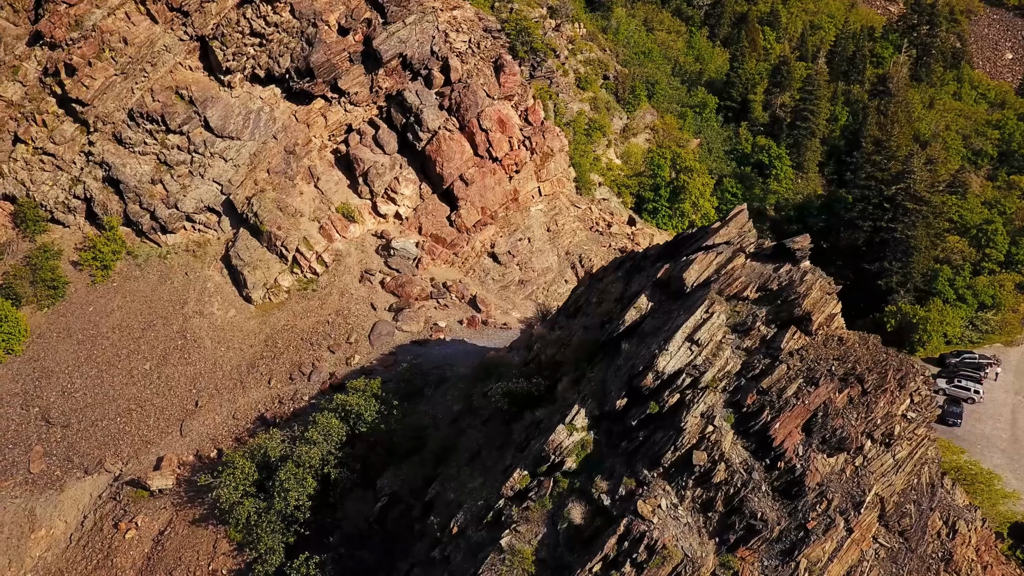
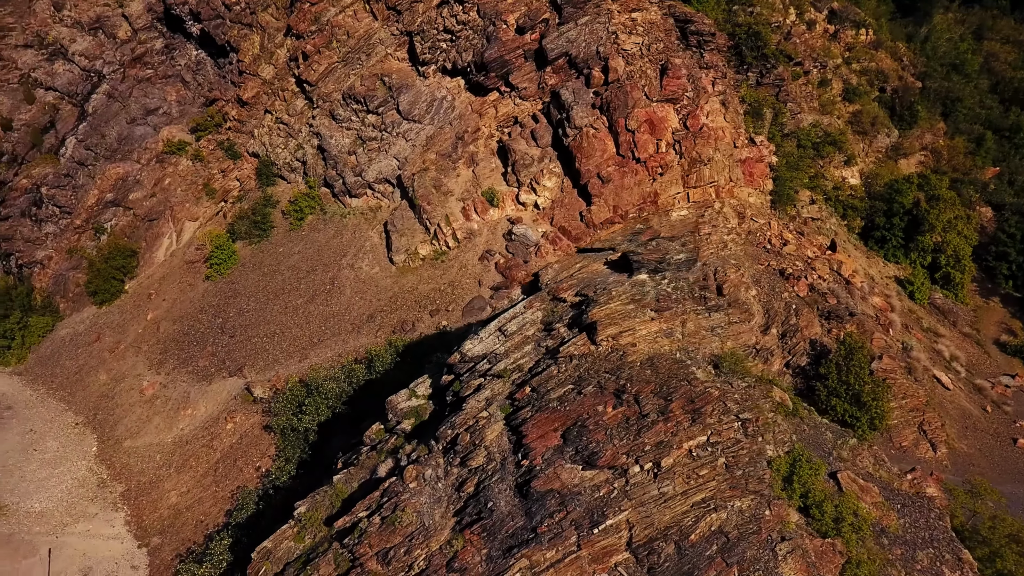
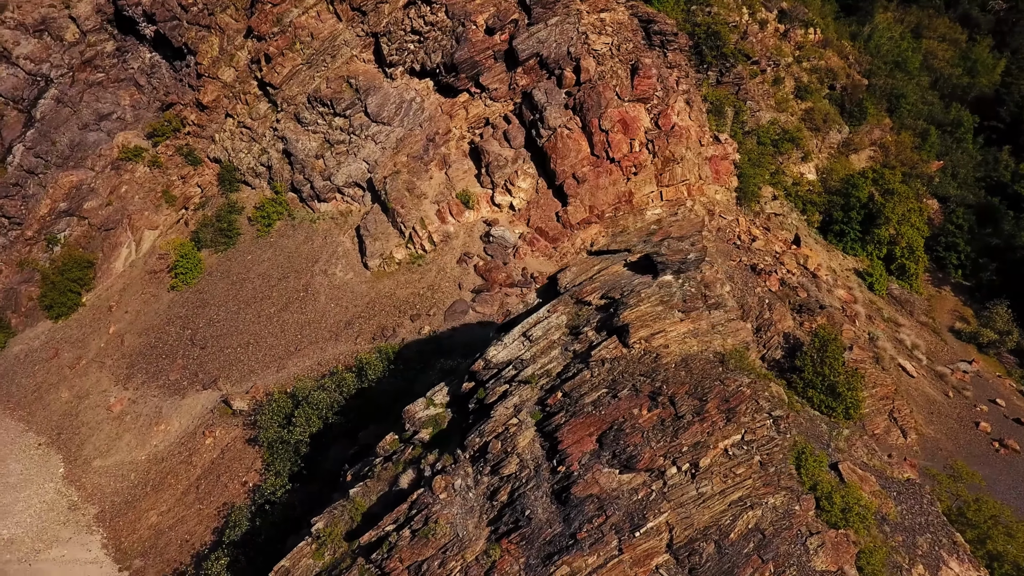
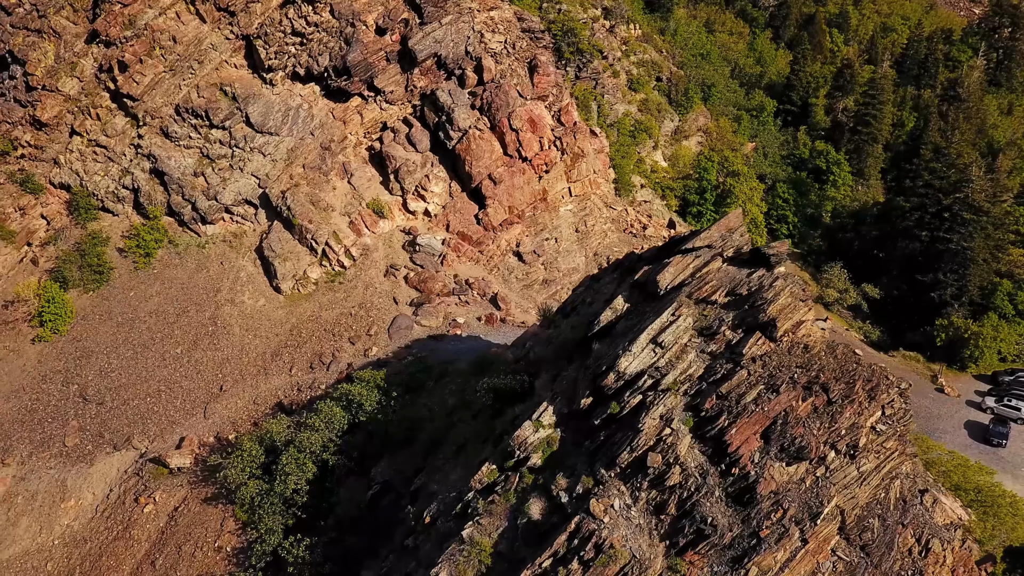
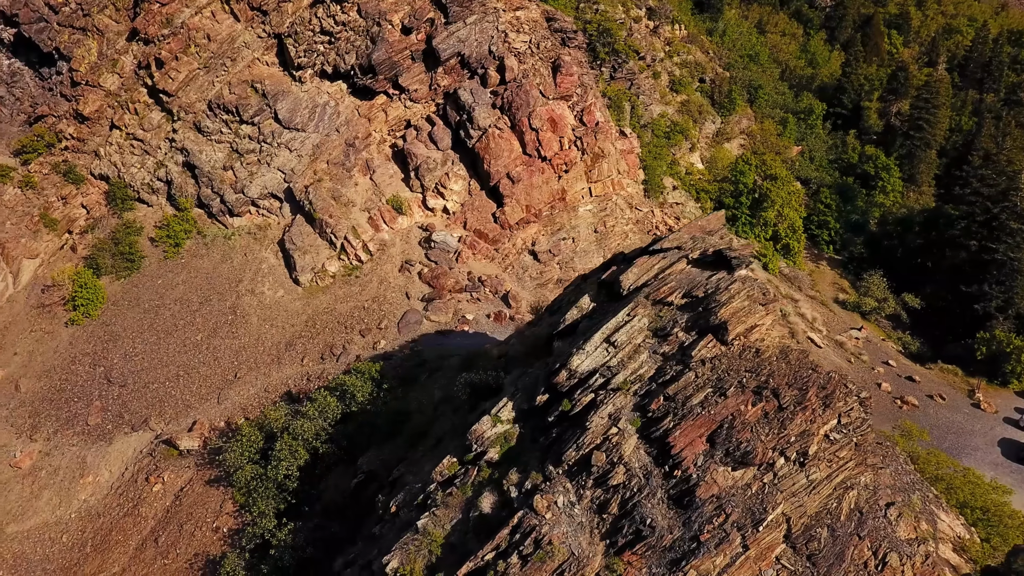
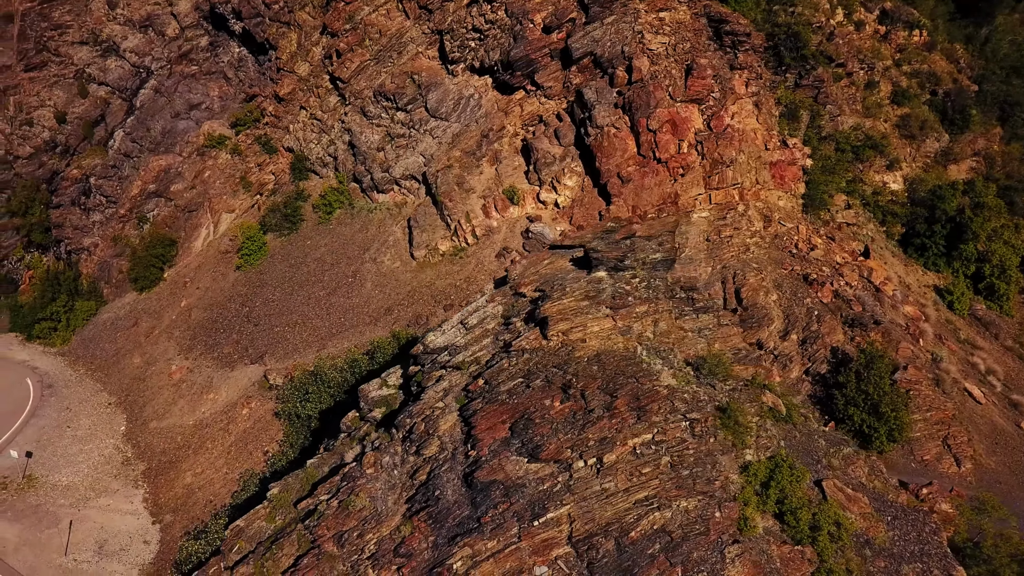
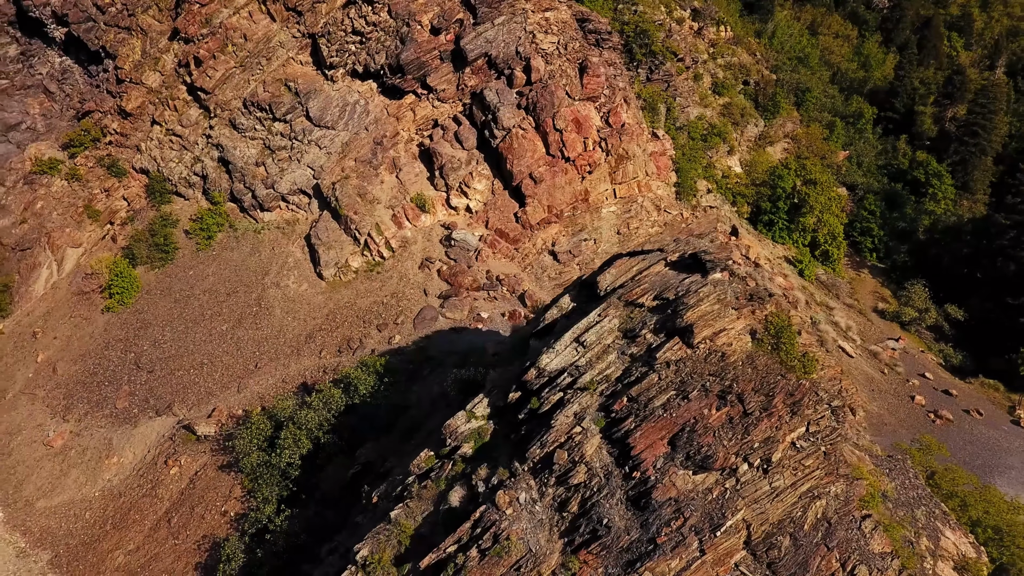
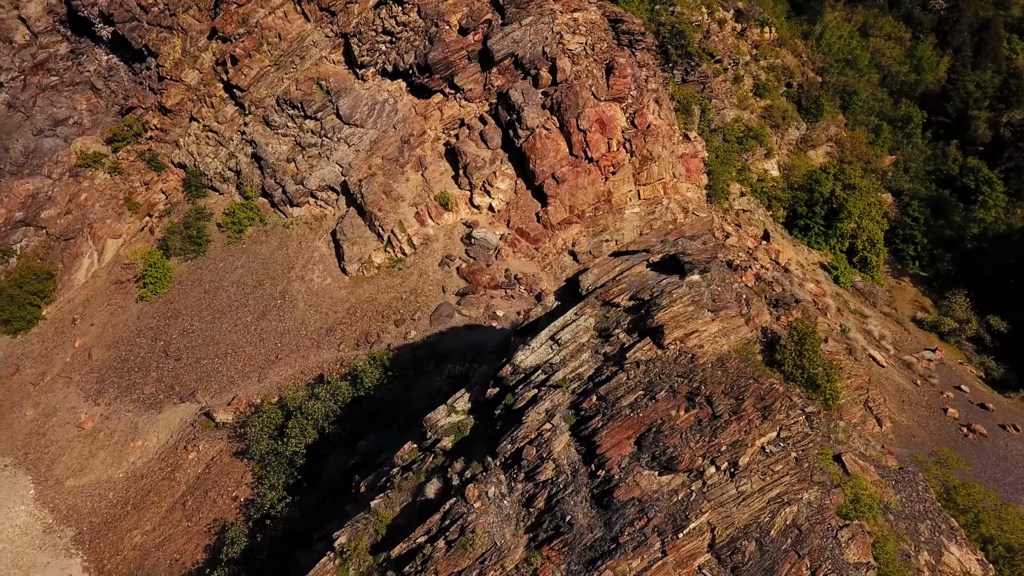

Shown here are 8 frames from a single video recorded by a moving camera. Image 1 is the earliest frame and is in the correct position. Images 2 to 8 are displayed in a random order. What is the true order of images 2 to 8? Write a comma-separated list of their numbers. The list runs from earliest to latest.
4, 5, 7, 8, 3, 2, 6
